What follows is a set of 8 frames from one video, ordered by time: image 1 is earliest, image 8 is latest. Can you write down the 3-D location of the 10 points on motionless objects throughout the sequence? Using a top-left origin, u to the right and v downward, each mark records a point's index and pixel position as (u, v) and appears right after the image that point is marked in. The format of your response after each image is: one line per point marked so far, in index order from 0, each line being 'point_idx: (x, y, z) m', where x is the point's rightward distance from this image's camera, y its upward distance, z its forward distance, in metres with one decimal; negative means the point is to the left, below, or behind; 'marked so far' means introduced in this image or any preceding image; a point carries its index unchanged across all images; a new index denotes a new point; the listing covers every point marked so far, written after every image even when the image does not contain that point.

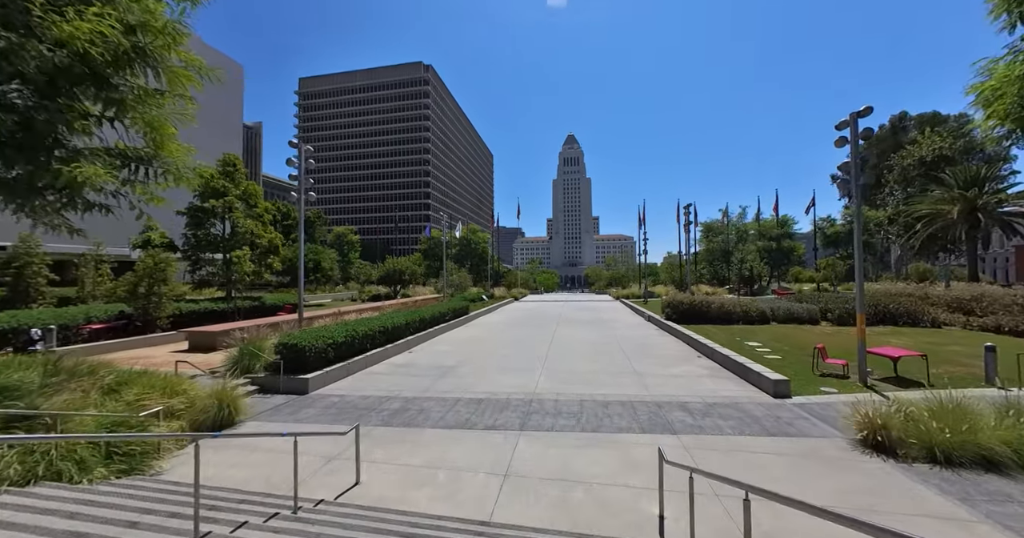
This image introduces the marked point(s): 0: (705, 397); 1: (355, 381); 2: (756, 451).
0: (+4.5, -3.0, +9.3) m
1: (-3.8, -2.7, +9.5) m
2: (+4.0, -3.0, +6.5) m
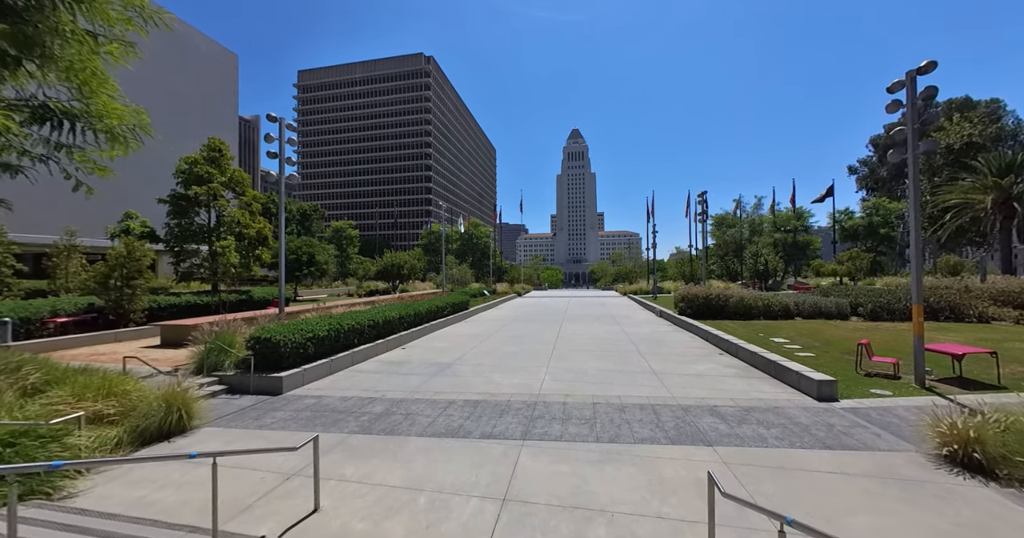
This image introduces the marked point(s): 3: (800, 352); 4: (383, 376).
0: (+4.6, -2.7, +8.1) m
1: (-3.7, -2.4, +8.4) m
2: (+4.0, -2.7, +5.2) m
3: (+8.9, -2.6, +12.3) m
4: (-2.9, -2.4, +9.1) m
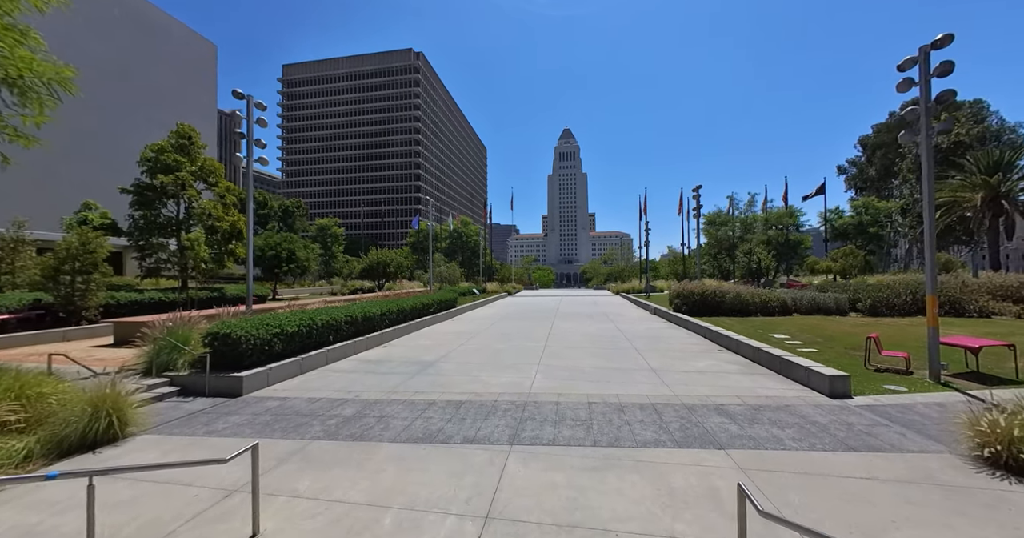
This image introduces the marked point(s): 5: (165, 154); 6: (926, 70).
0: (+4.4, -2.4, +7.4) m
1: (-3.9, -2.1, +7.6) m
2: (+3.9, -2.4, +4.6) m
3: (+8.6, -2.3, +11.8) m
4: (-3.1, -2.2, +8.3) m
5: (-15.6, +5.2, +17.8) m
6: (+8.4, +4.0, +8.2) m
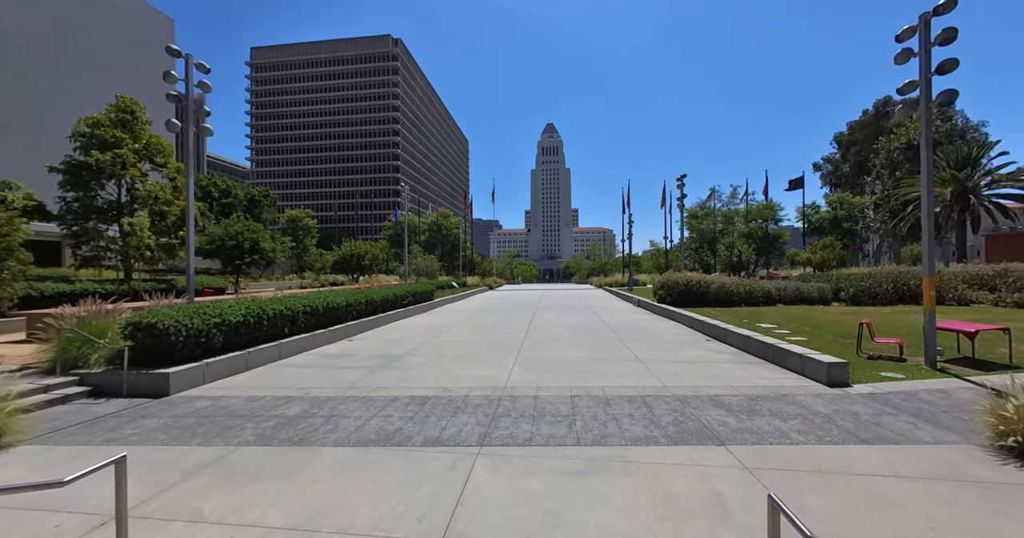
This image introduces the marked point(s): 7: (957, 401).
0: (+3.9, -2.0, +6.8) m
1: (-4.3, -1.8, +6.6) m
2: (+3.5, -2.1, +4.0) m
3: (+7.9, -1.9, +11.4) m
4: (-3.6, -1.9, +7.3) m
5: (-16.5, +5.6, +16.3) m
6: (+7.9, +4.4, +7.7) m
7: (+7.0, -2.1, +6.4) m
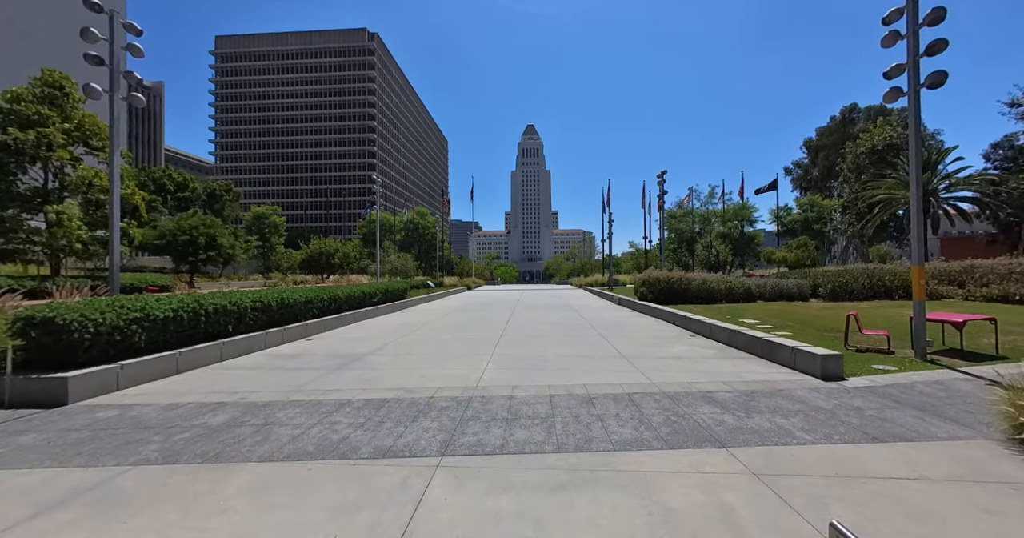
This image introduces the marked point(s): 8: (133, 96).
0: (+3.5, -1.8, +6.3) m
1: (-4.8, -1.6, +5.7) m
2: (+3.3, -1.8, +3.4) m
3: (+7.3, -1.7, +11.0) m
4: (-4.0, -1.7, +6.4) m
5: (-17.4, +5.7, +14.8) m
6: (+7.4, +4.7, +7.4) m
7: (+6.6, -1.8, +6.0) m
8: (-7.9, +3.6, +8.3) m
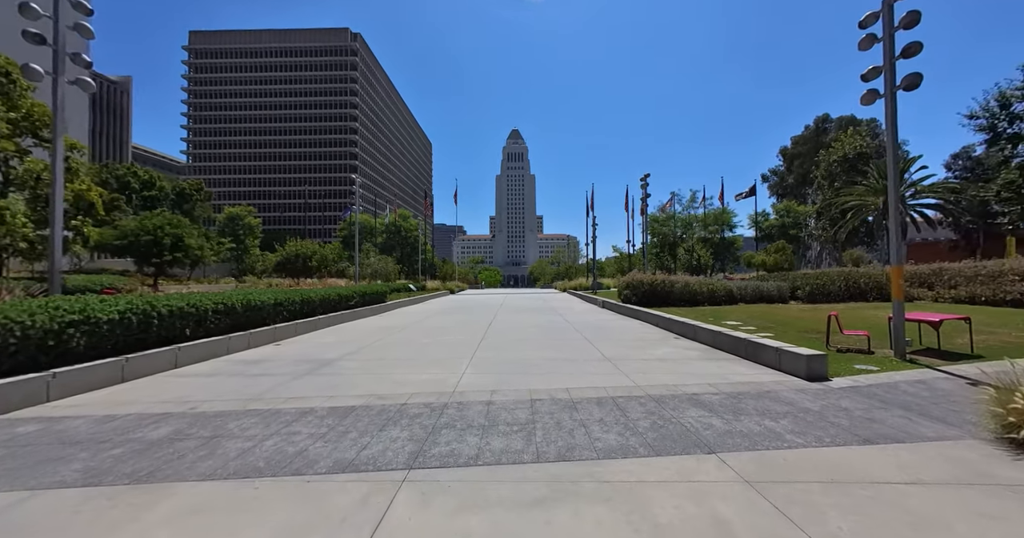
0: (+3.2, -1.8, +6.1) m
1: (-5.0, -1.6, +5.2) m
2: (+3.1, -1.8, +3.2) m
3: (+6.8, -1.7, +11.0) m
4: (-4.4, -1.6, +5.9) m
5: (-18.0, +5.6, +13.9) m
6: (+7.0, +4.7, +7.5) m
7: (+6.3, -1.8, +5.9) m
8: (-8.3, +3.6, +7.7) m
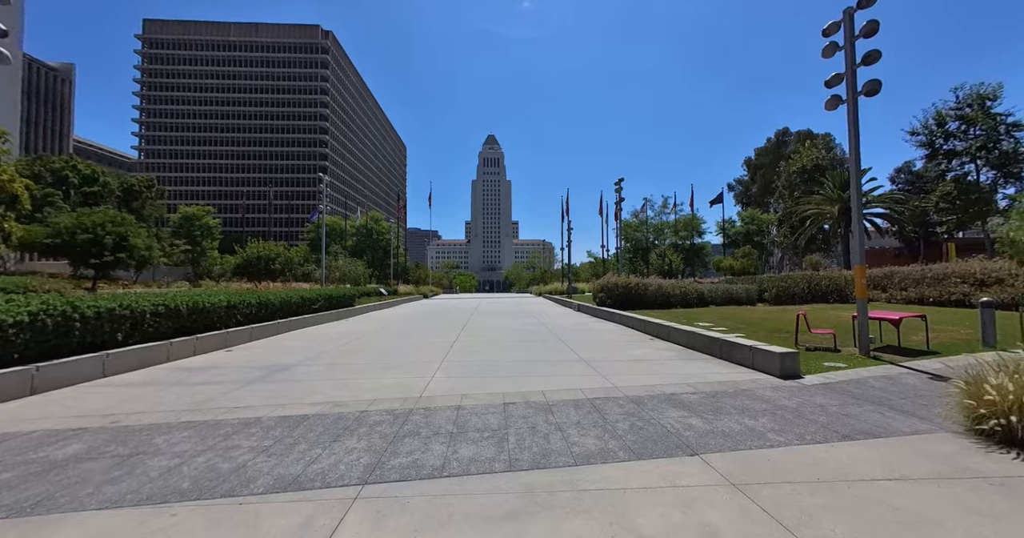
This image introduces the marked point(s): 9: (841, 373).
0: (+2.8, -1.7, +6.0) m
1: (-5.4, -1.5, +4.5) m
2: (+2.8, -1.7, +3.1) m
3: (+6.0, -1.7, +11.1) m
4: (-4.8, -1.6, +5.3) m
5: (-18.9, +5.5, +12.4) m
6: (+6.5, +4.7, +7.7) m
7: (+5.9, -1.8, +6.0) m
8: (-8.8, +3.6, +6.9) m
9: (+5.6, -1.8, +6.8) m
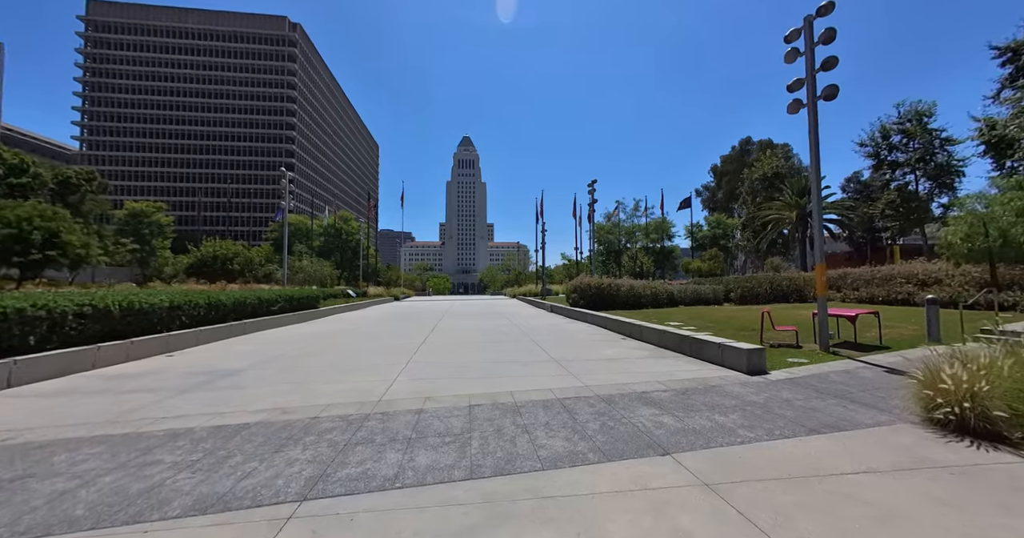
0: (+2.3, -1.7, +5.9) m
1: (-5.7, -1.4, +3.9) m
2: (+2.6, -1.6, +3.0) m
3: (+5.2, -1.7, +11.2) m
4: (-5.2, -1.5, +4.7) m
5: (-19.8, +5.6, +10.9) m
6: (+5.9, +4.8, +7.9) m
7: (+5.4, -1.7, +6.1) m
8: (-9.3, +3.7, +6.1) m
9: (+5.1, -1.7, +6.9) m
